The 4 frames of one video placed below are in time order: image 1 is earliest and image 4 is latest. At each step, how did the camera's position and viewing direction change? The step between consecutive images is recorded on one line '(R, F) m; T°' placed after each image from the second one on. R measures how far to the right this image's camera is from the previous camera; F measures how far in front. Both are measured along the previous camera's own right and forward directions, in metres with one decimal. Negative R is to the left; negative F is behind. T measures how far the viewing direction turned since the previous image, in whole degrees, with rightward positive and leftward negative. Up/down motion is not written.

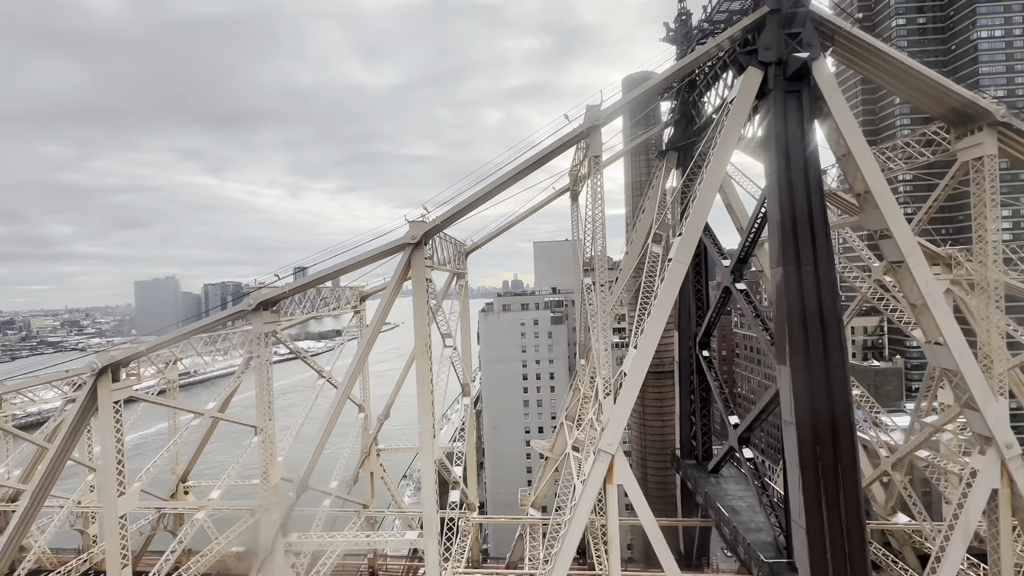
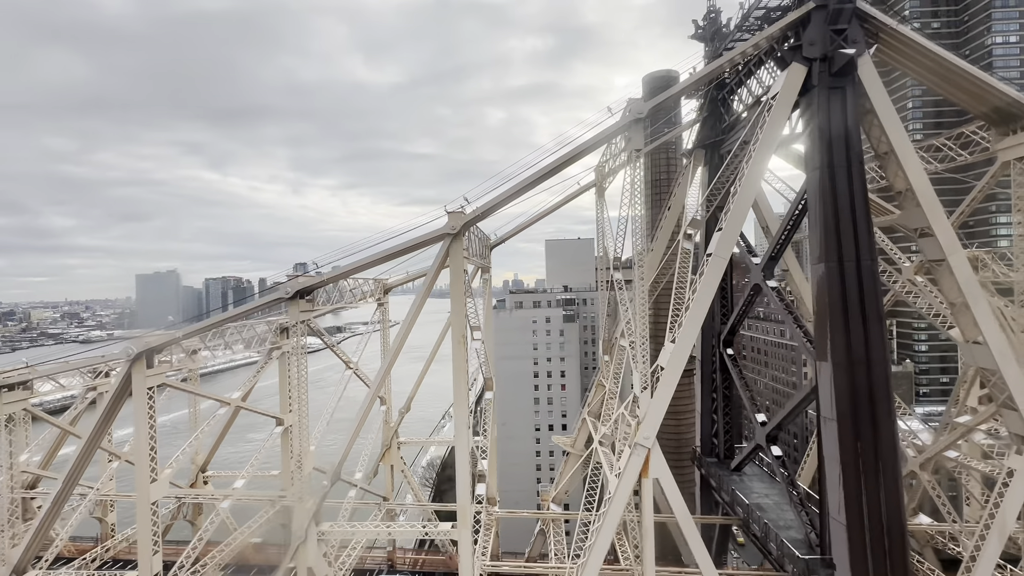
(-0.5, 0.0) m; 0°
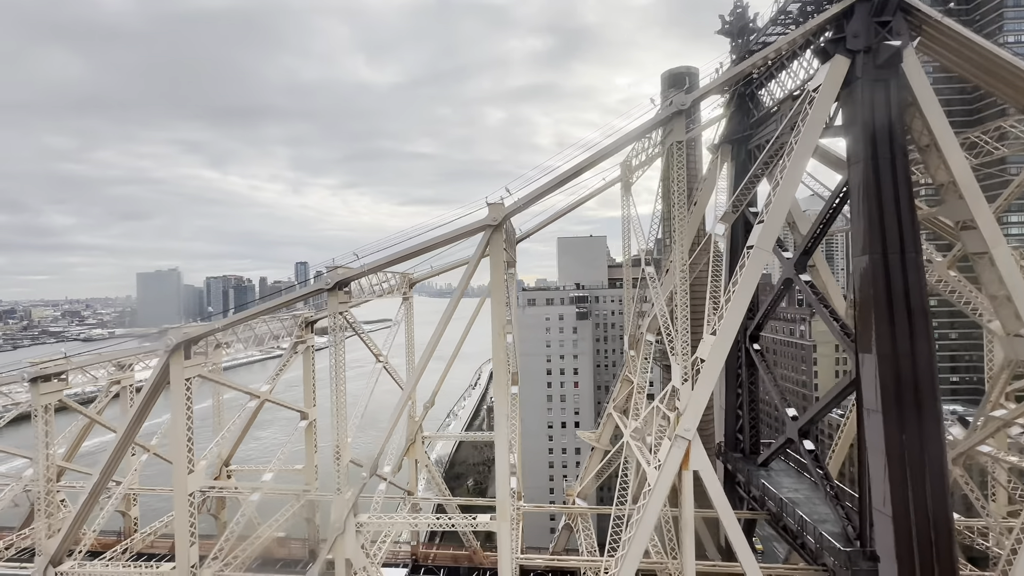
(-0.5, 0.0) m; 0°
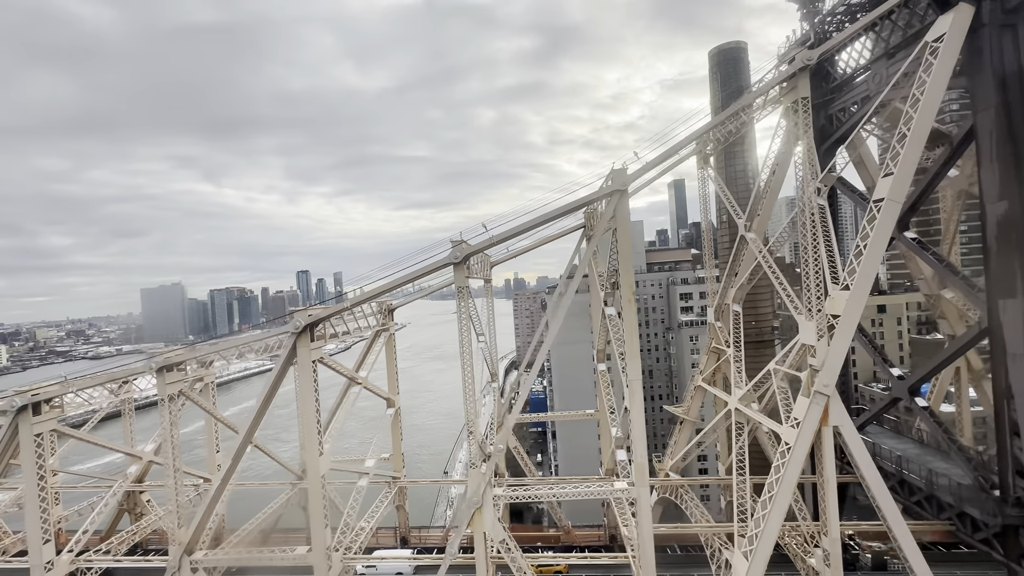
(-1.8, 0.0) m; 0°
